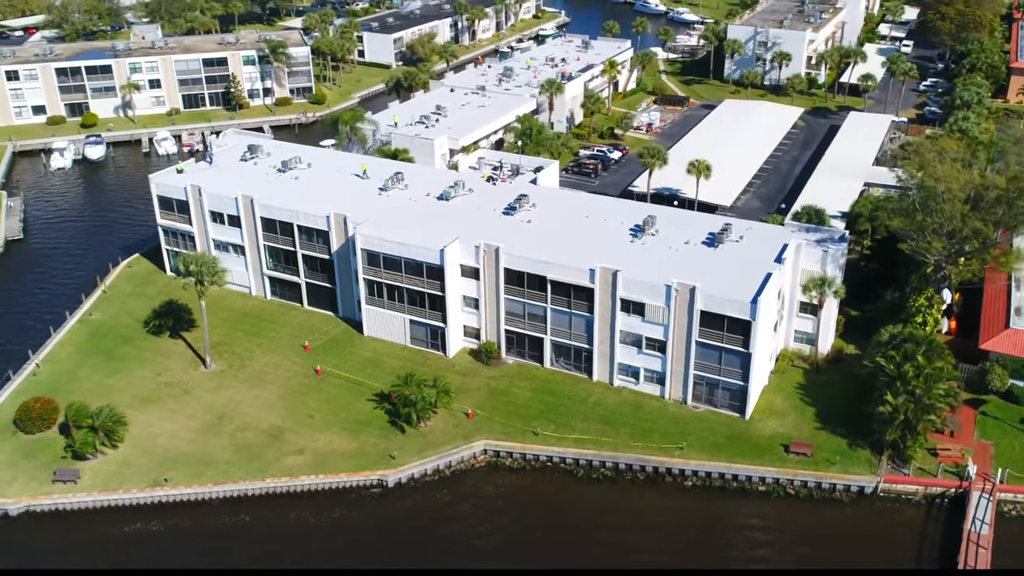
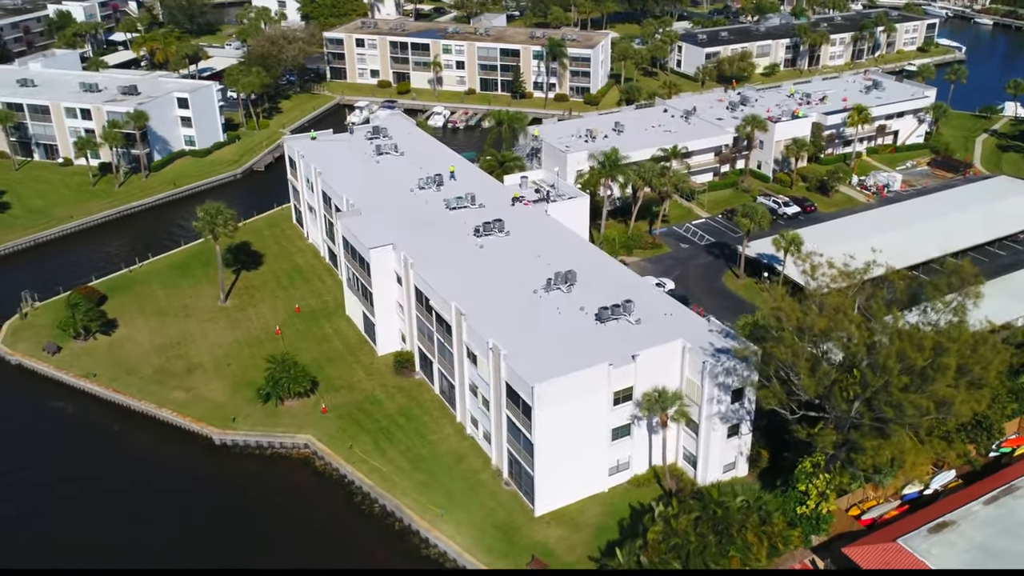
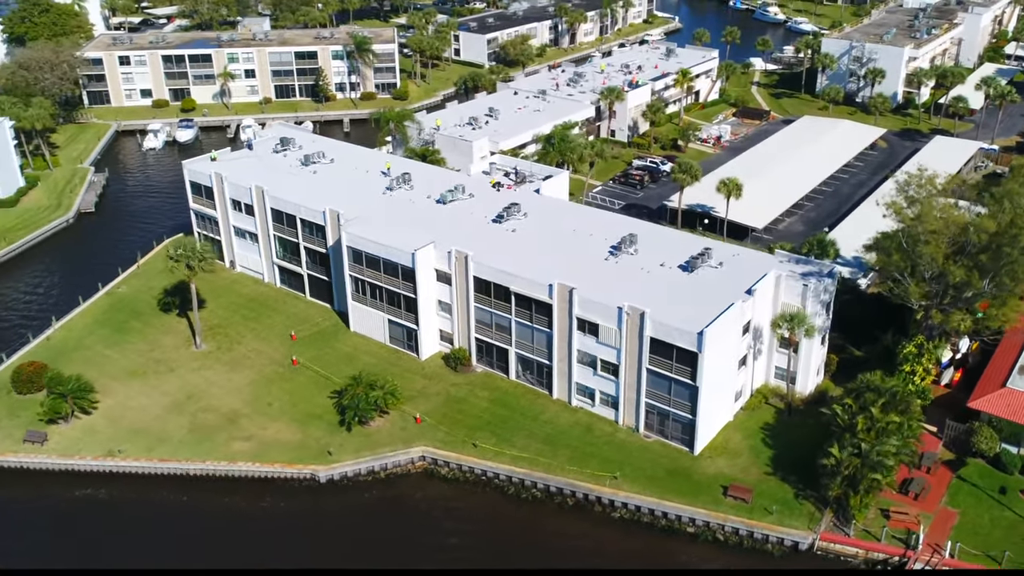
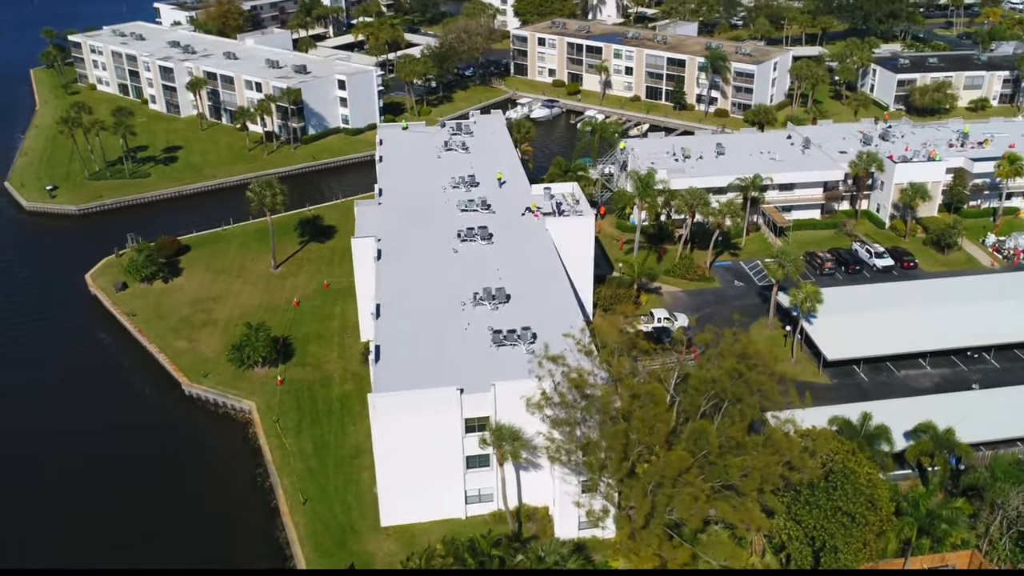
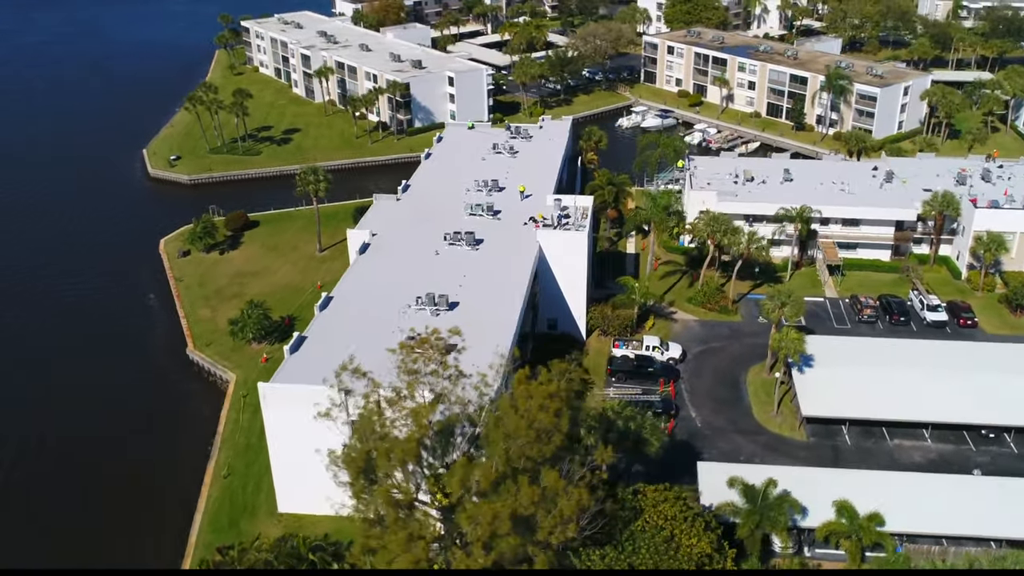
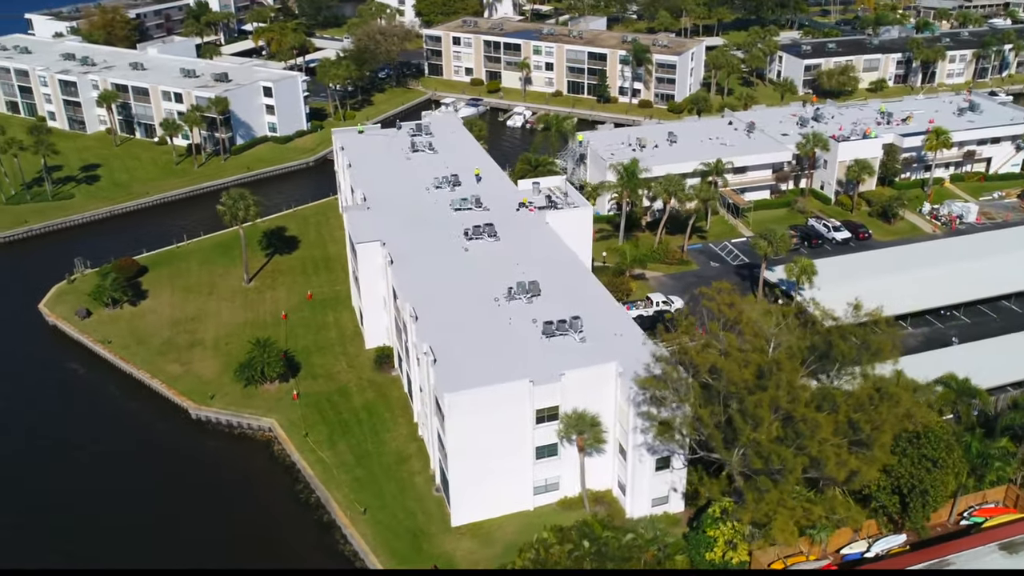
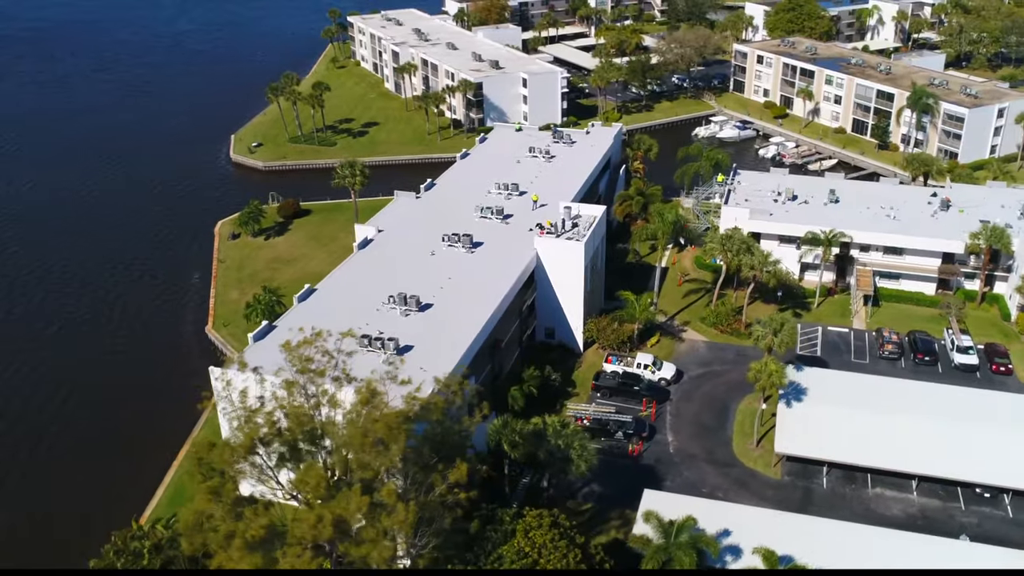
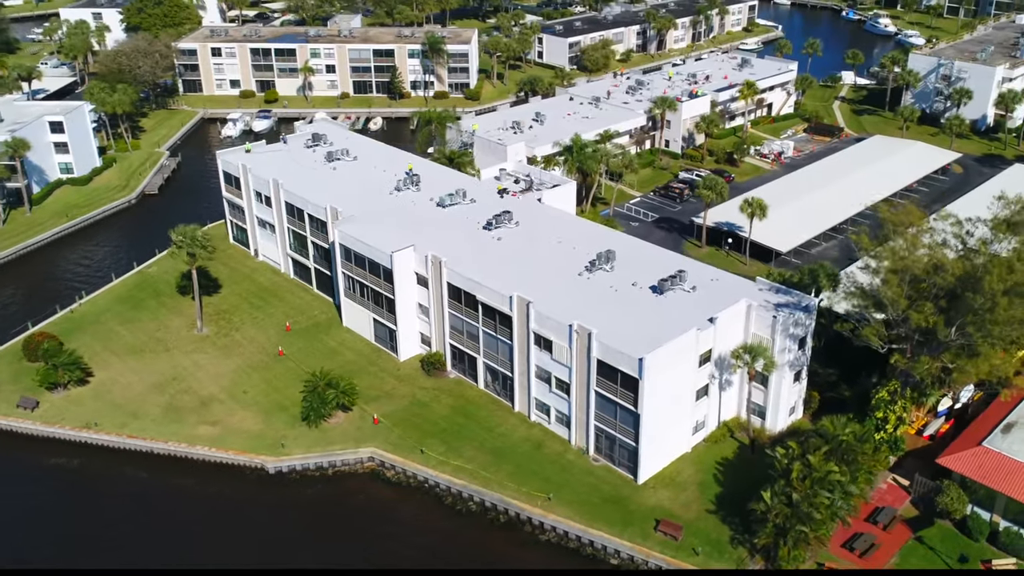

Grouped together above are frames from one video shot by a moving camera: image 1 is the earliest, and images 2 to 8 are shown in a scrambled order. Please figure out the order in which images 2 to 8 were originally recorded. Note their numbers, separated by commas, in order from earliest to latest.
3, 8, 2, 6, 4, 5, 7
